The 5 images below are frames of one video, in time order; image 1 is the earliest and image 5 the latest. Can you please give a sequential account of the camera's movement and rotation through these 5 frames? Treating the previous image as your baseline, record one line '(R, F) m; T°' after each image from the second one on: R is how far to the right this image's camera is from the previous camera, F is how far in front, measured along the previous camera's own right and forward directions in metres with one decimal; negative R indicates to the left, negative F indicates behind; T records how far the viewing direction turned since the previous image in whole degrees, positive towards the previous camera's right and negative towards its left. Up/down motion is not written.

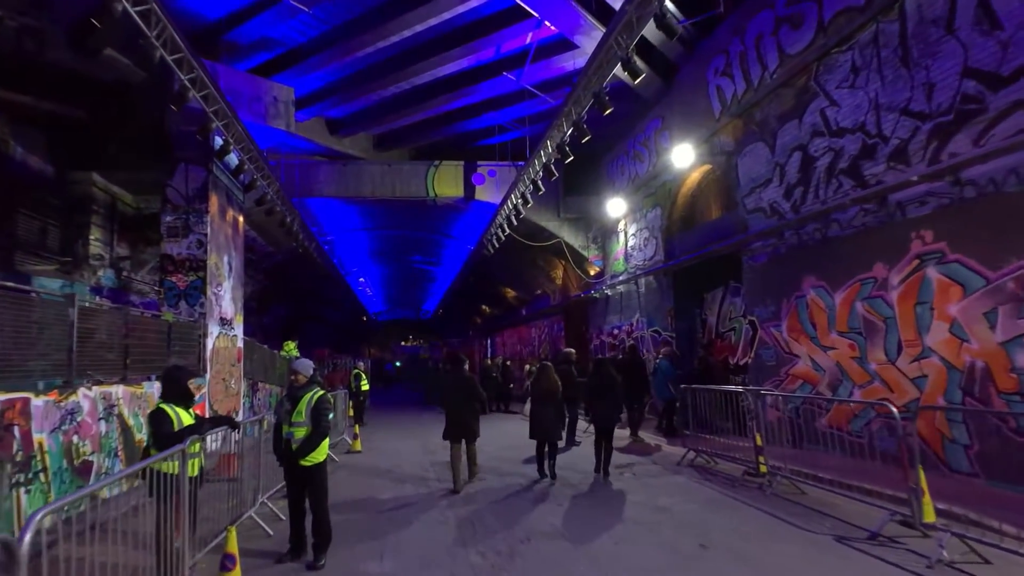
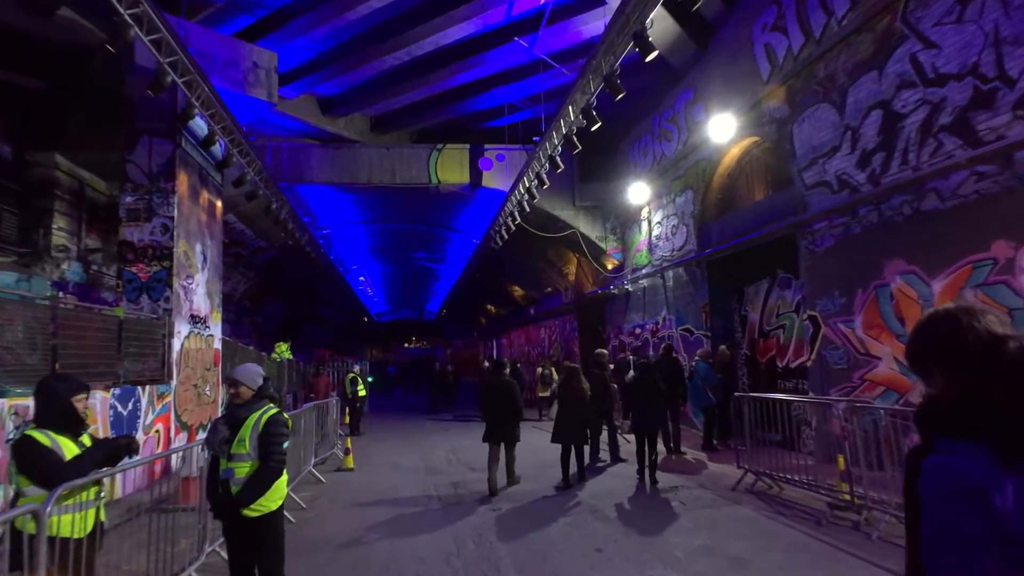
(-0.2, +1.7) m; 0°
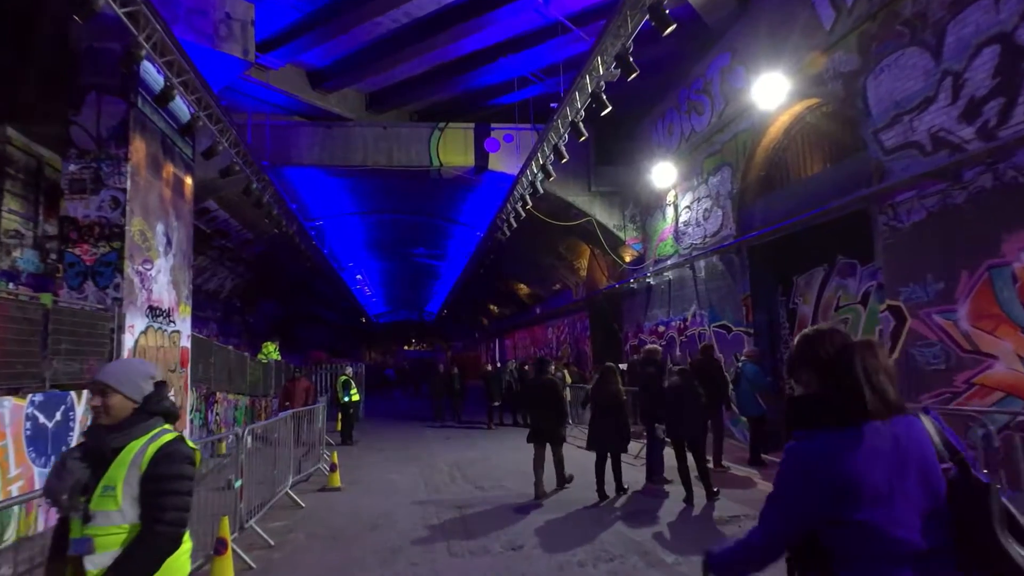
(-0.2, +1.6) m; 0°
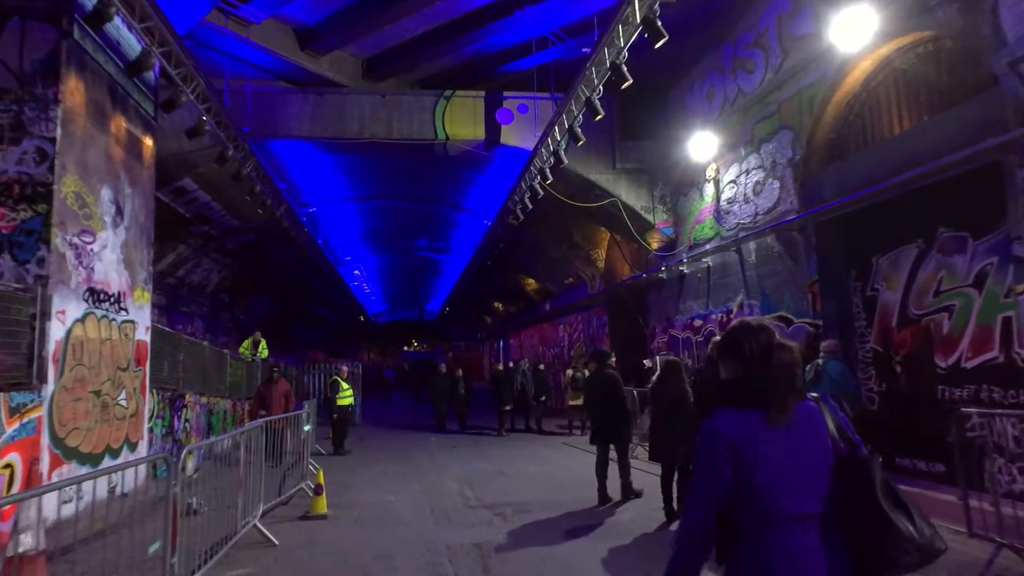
(-0.3, +1.8) m; 0°
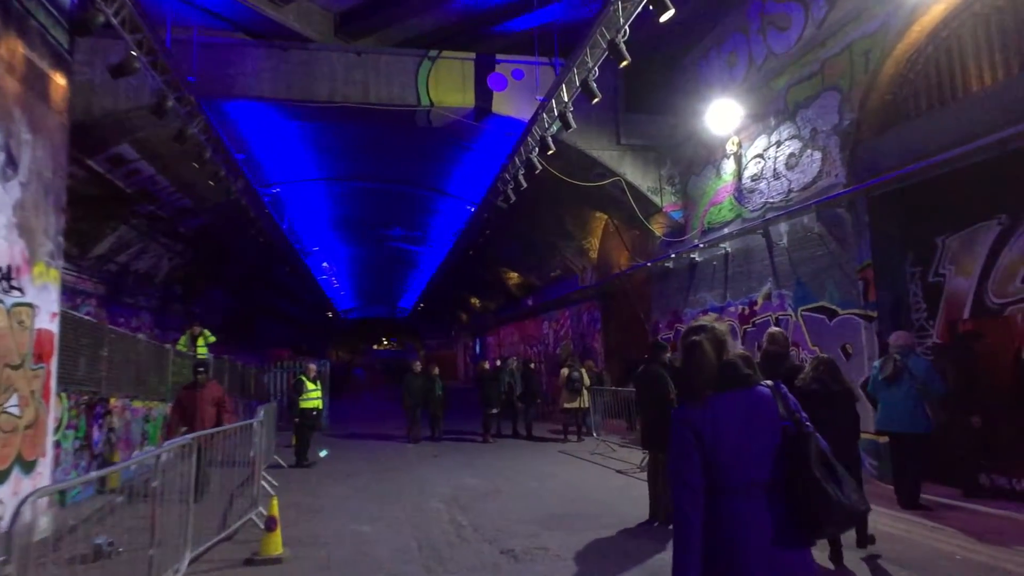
(-0.4, +1.7) m; +3°
